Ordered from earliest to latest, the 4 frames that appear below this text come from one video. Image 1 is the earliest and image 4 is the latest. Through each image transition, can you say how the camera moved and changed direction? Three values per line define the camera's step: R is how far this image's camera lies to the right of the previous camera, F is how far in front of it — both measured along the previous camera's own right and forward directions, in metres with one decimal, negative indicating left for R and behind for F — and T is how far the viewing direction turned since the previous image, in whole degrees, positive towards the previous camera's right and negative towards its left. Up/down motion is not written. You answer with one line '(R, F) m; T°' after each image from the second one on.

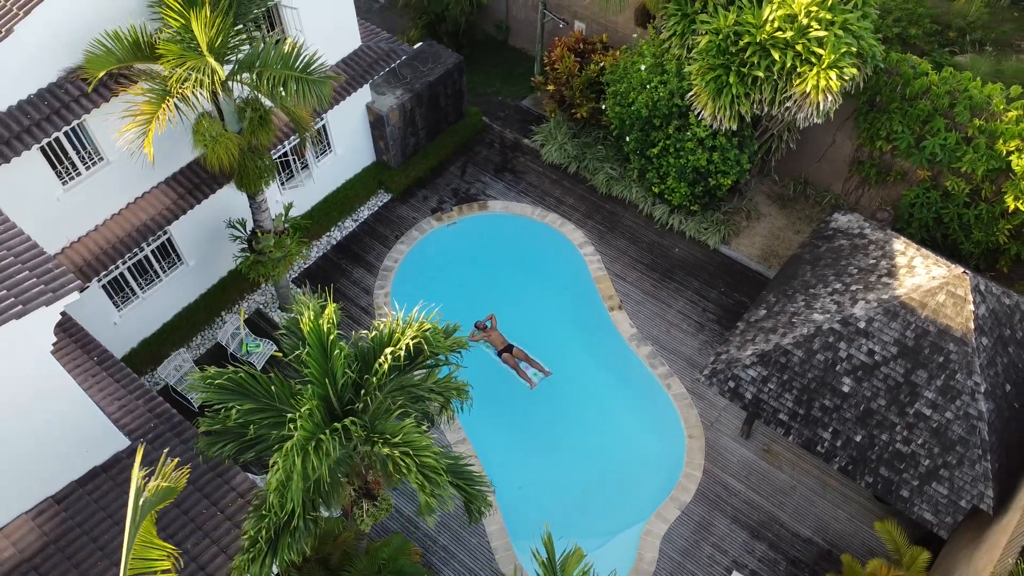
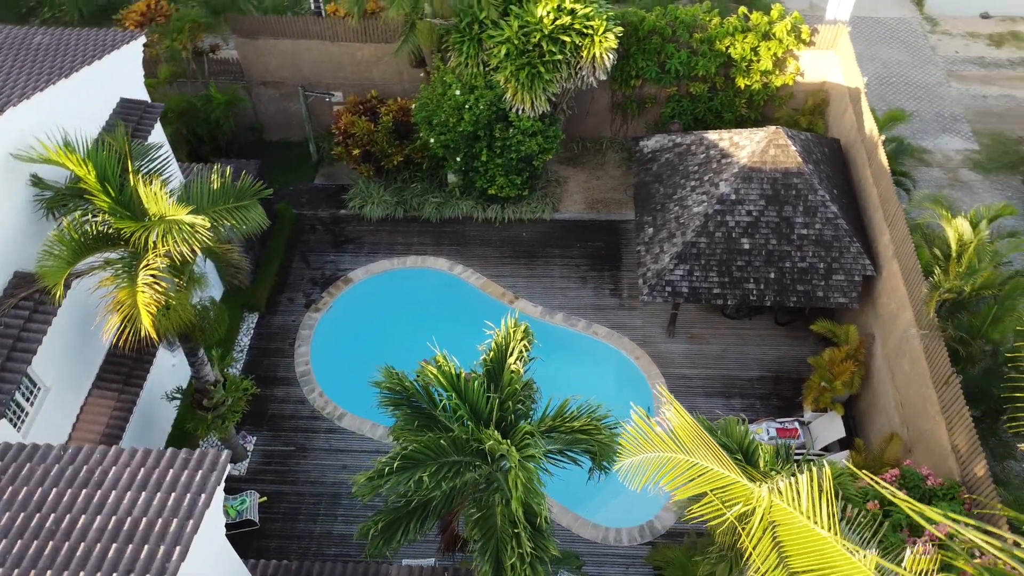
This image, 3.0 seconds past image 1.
(-5.5, -0.6) m; +22°
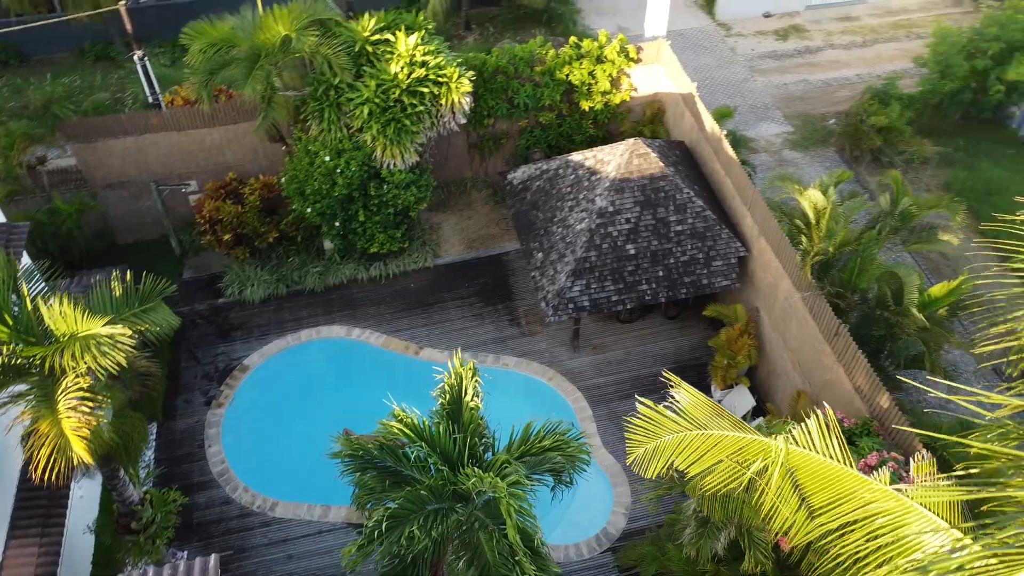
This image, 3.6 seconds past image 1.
(-1.3, -0.3) m; +11°
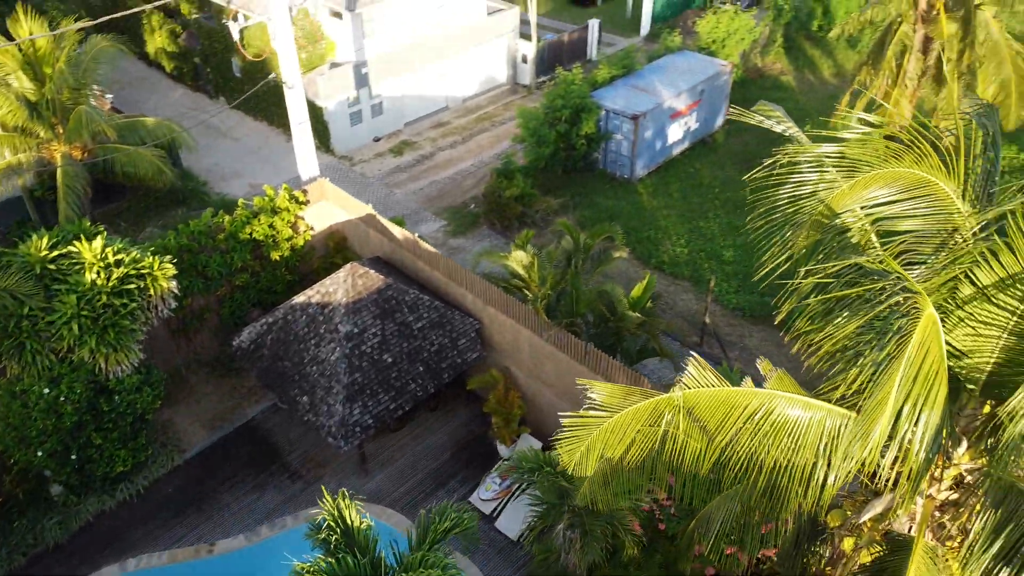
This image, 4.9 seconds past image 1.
(-2.8, -0.8) m; +26°
